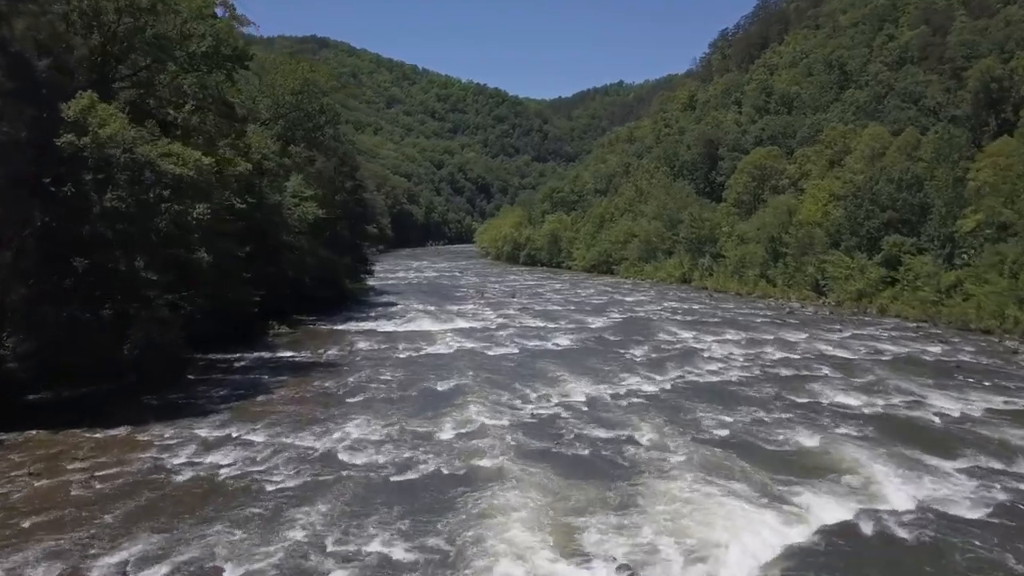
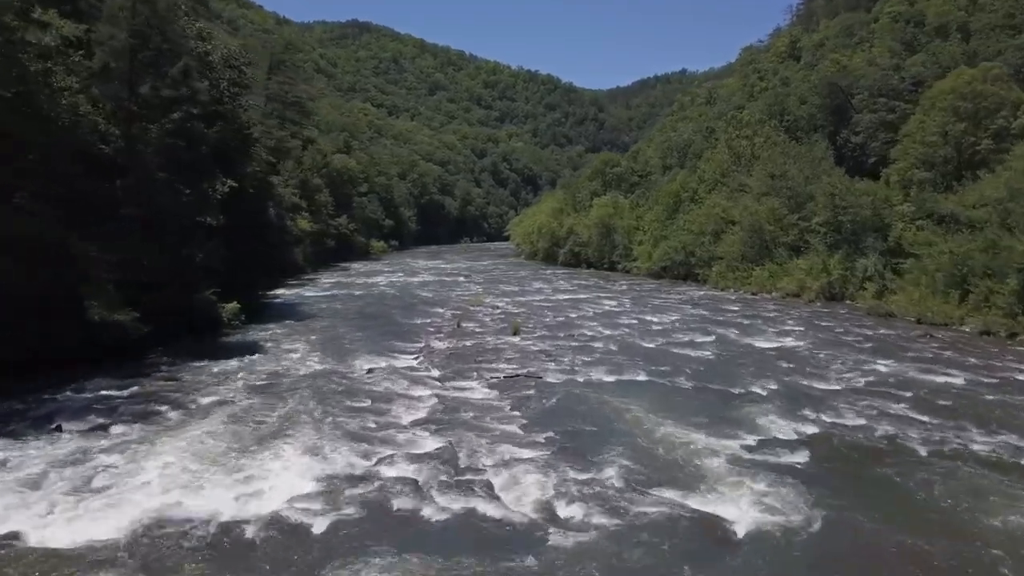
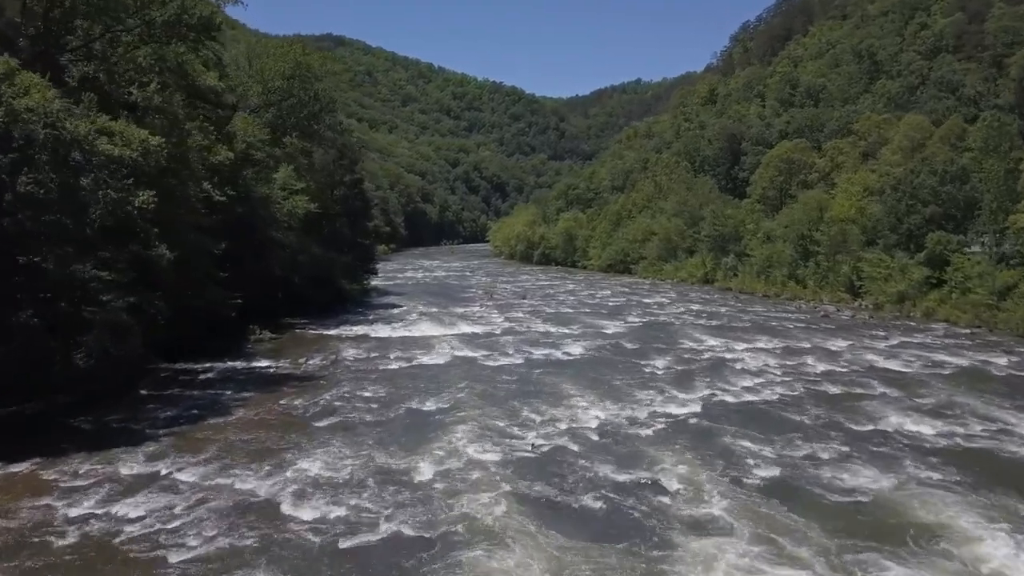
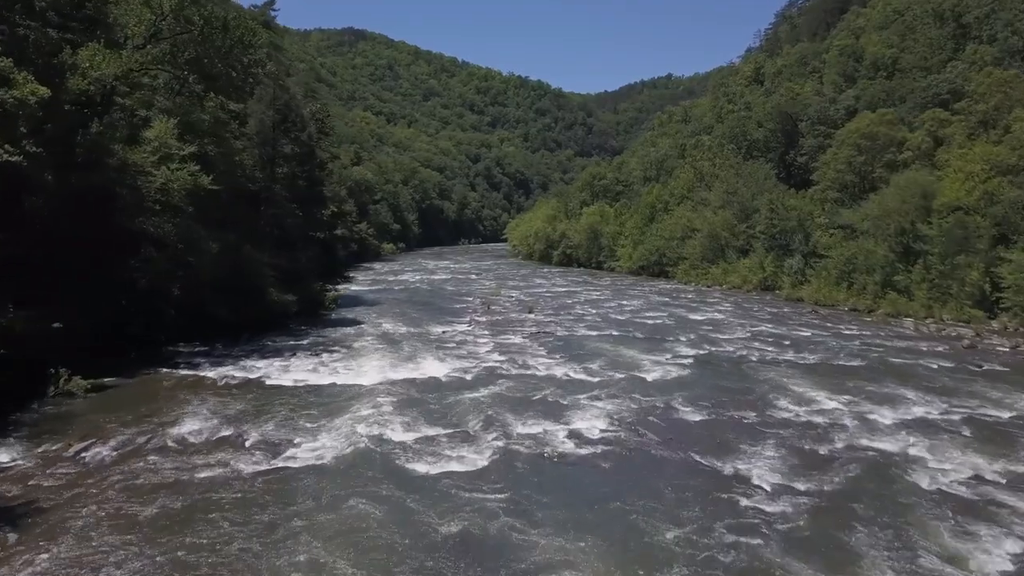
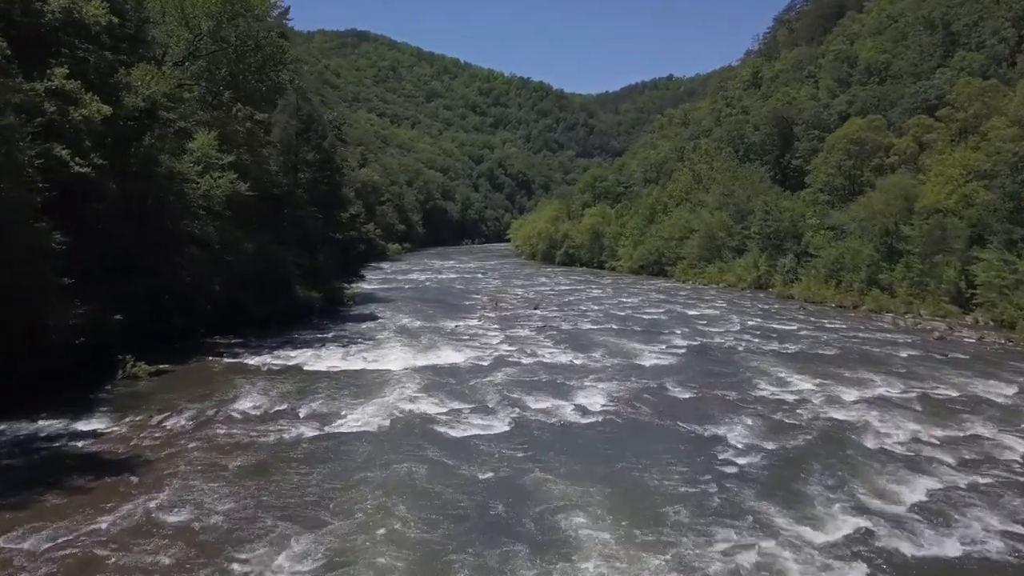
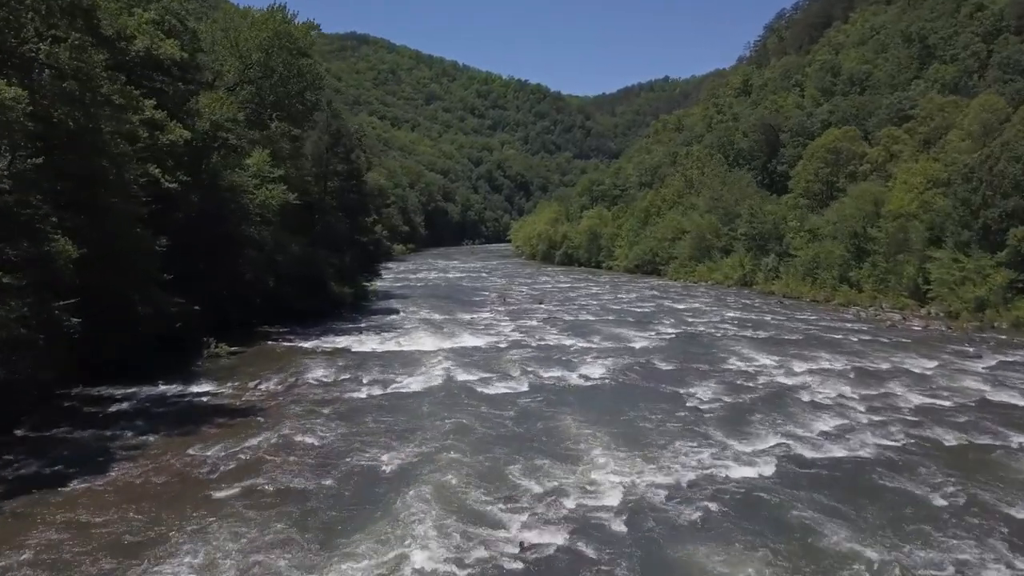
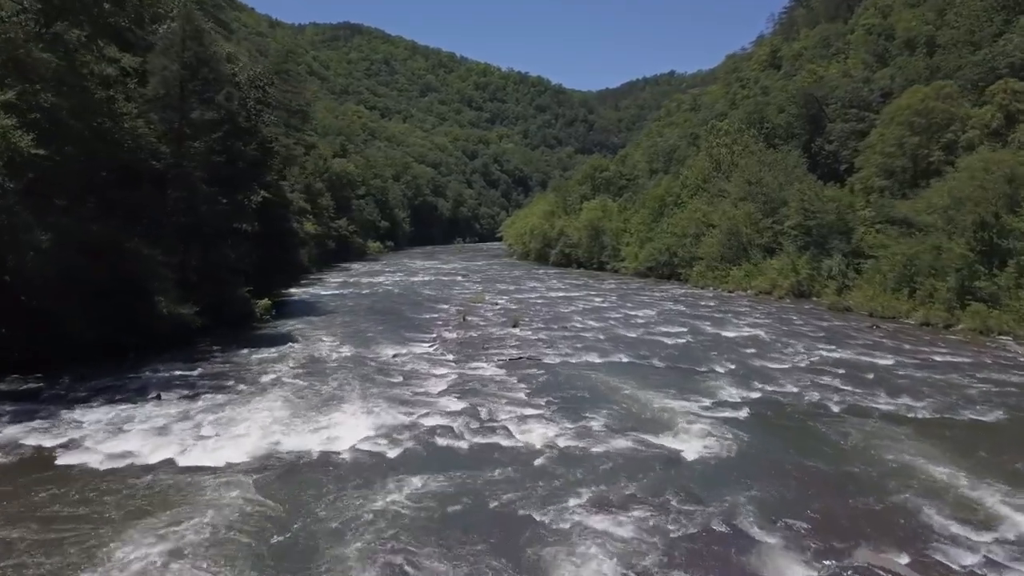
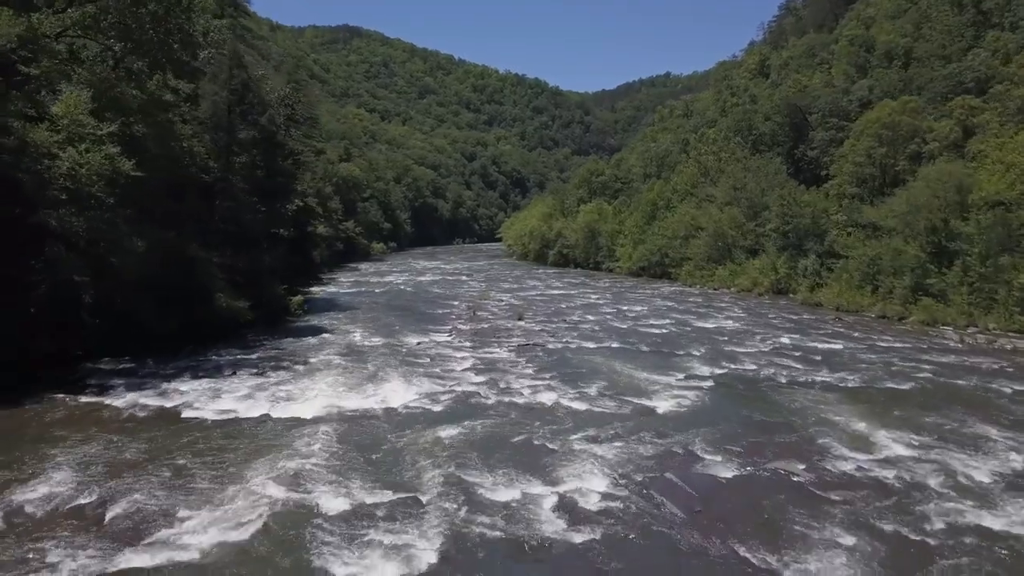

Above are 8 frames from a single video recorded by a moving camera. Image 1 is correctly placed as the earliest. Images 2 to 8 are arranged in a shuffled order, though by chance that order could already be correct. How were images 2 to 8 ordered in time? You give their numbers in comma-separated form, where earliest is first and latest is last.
3, 6, 5, 4, 8, 7, 2
